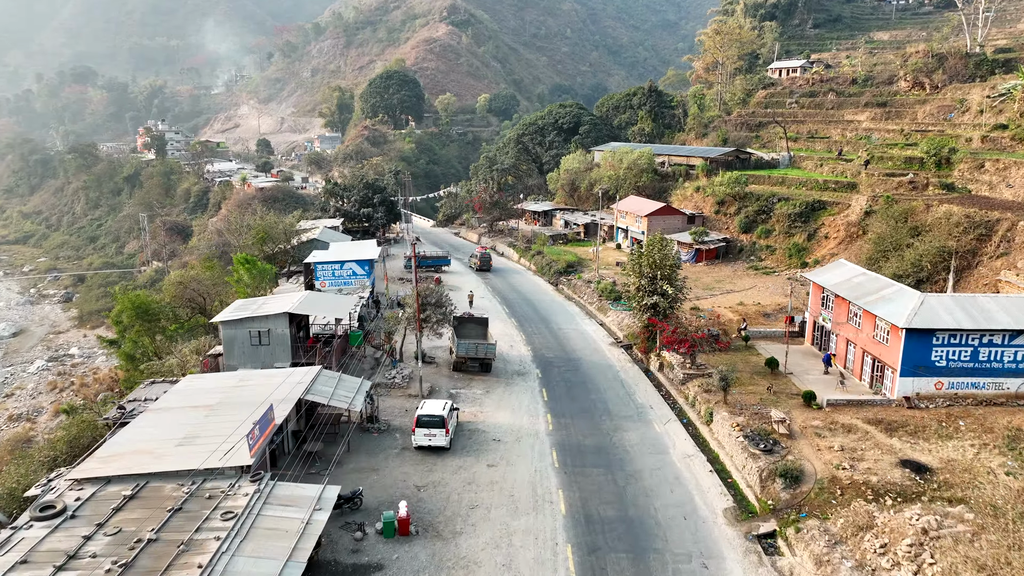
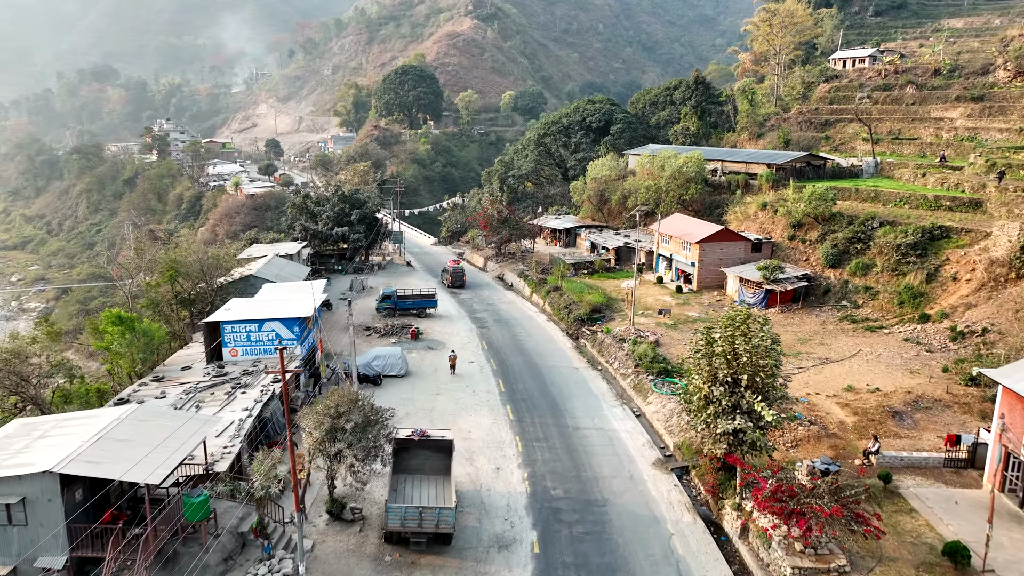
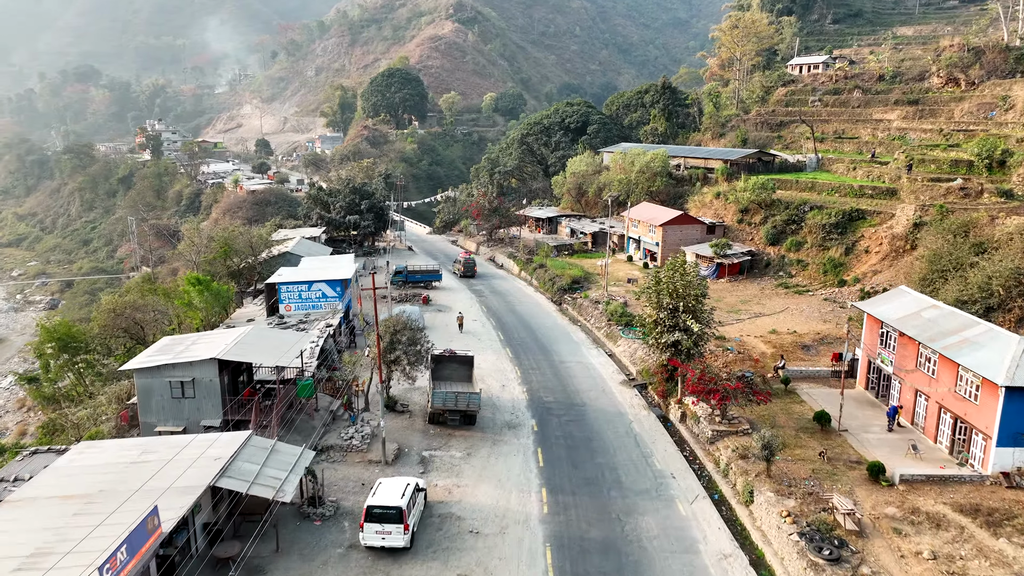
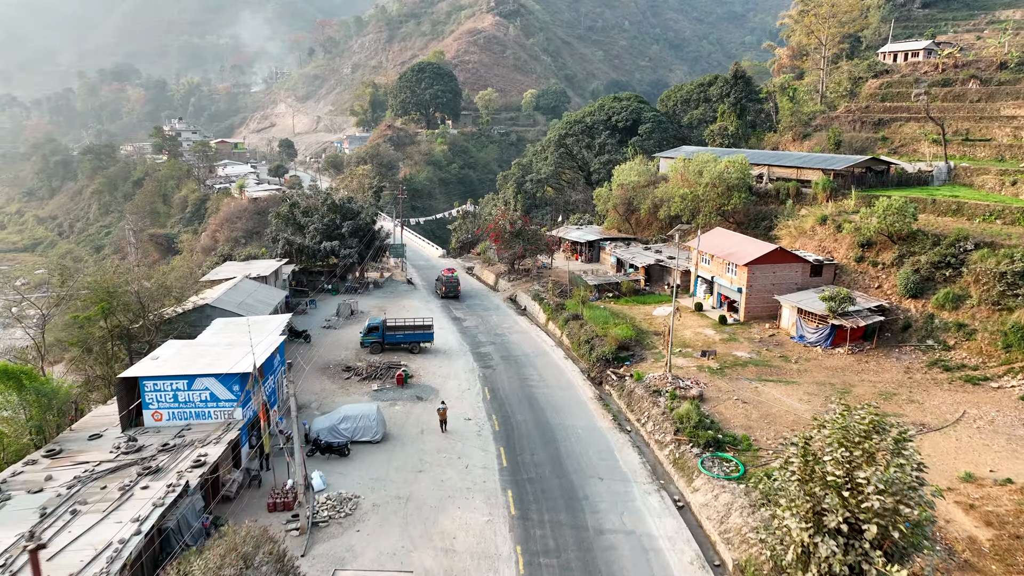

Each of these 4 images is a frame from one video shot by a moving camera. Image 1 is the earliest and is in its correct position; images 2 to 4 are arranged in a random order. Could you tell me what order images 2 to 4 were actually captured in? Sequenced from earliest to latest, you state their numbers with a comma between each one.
3, 2, 4
